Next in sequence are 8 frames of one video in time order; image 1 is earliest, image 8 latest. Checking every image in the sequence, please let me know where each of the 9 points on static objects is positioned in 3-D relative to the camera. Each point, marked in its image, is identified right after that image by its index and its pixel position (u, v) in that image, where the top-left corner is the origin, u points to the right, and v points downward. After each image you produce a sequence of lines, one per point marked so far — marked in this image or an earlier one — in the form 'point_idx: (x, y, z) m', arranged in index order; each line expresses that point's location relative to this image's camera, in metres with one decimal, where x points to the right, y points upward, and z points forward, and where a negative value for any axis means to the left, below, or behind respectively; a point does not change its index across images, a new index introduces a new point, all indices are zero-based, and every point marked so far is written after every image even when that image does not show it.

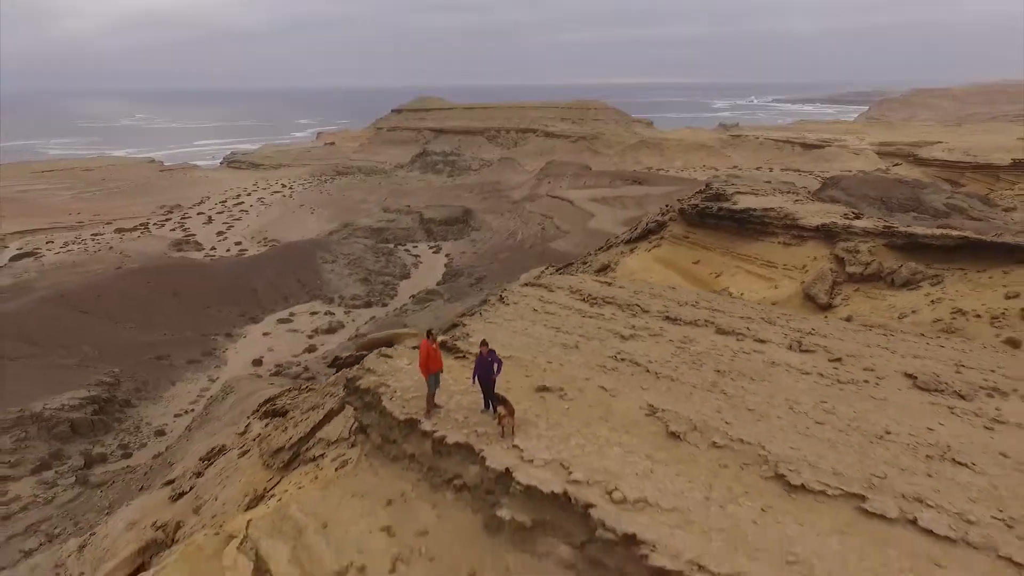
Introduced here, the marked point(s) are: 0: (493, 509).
0: (-0.1, -0.8, +2.2) m
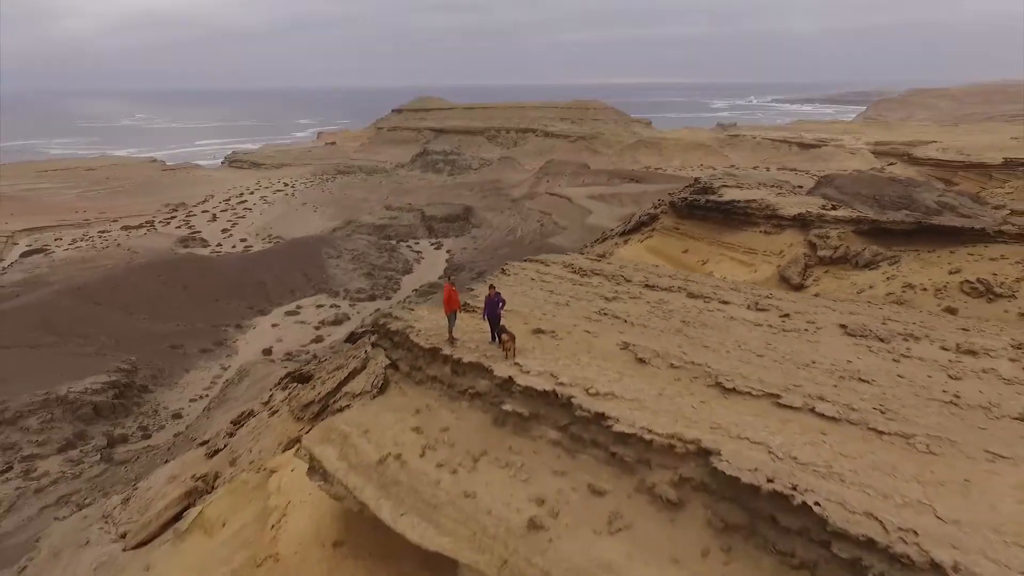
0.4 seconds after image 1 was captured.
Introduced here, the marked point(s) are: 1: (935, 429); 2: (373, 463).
0: (-0.1, -0.6, +2.8) m
1: (+2.2, -0.6, +2.4) m
2: (-0.7, -0.9, +2.8) m
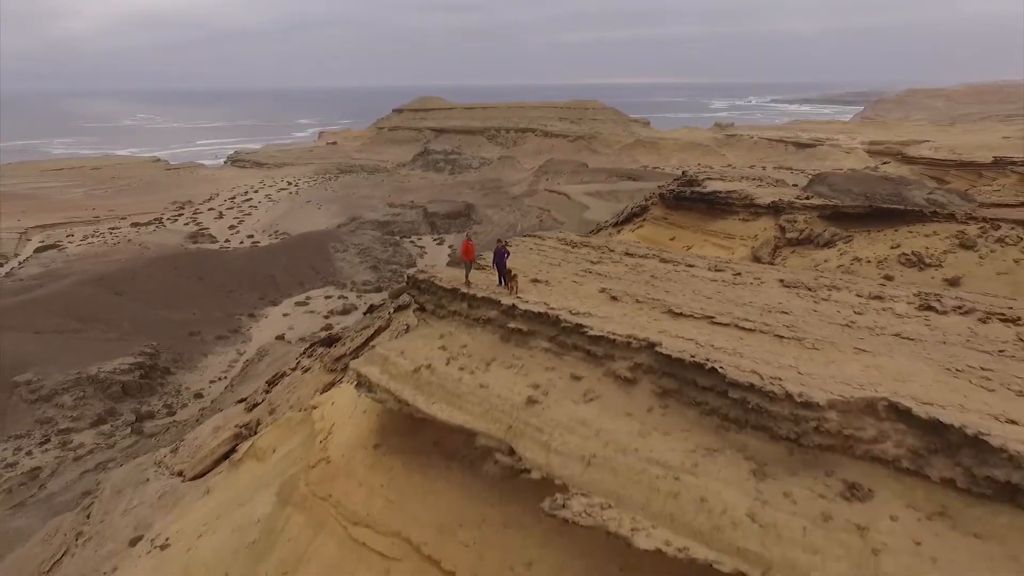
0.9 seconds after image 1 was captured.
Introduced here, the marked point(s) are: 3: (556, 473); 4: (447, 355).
0: (0.0, -0.2, +3.6) m
1: (+2.2, -0.3, +3.2) m
2: (-0.7, -0.6, +3.6) m
3: (+0.2, -1.0, +2.8) m
4: (-0.5, -0.4, +3.6) m
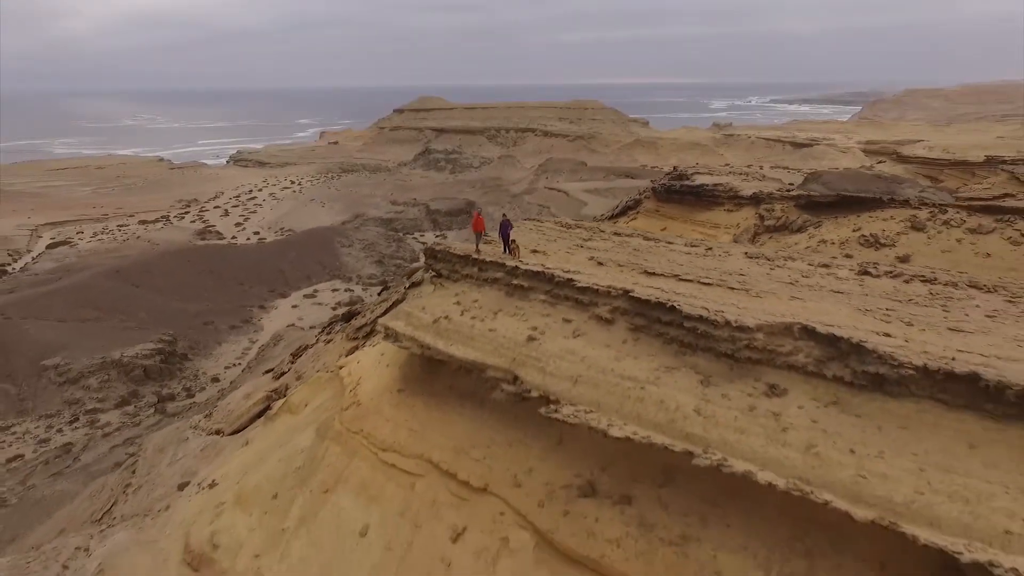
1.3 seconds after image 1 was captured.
0: (0.0, 0.0, +4.3) m
1: (+2.2, 0.0, +3.9) m
2: (-0.7, -0.3, +4.3) m
3: (+0.3, -0.7, +3.5) m
4: (-0.4, -0.2, +4.4) m
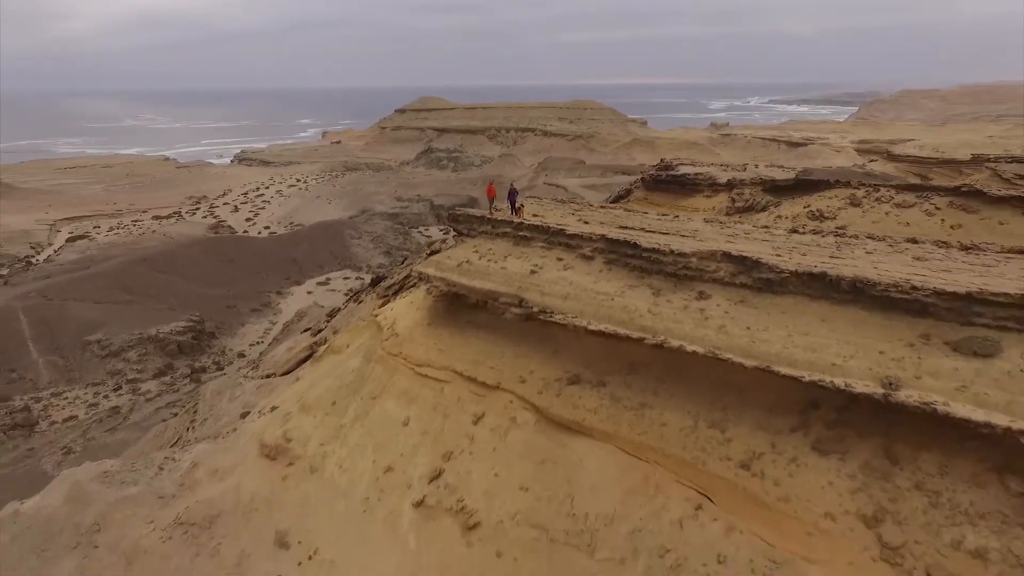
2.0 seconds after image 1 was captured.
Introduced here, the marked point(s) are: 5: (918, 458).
0: (0.0, +0.6, +5.6) m
1: (+2.3, +0.5, +5.2) m
2: (-0.6, +0.2, +5.6) m
3: (+0.3, -0.2, +4.8) m
4: (-0.4, +0.4, +5.6) m
5: (+2.6, -1.1, +3.2) m
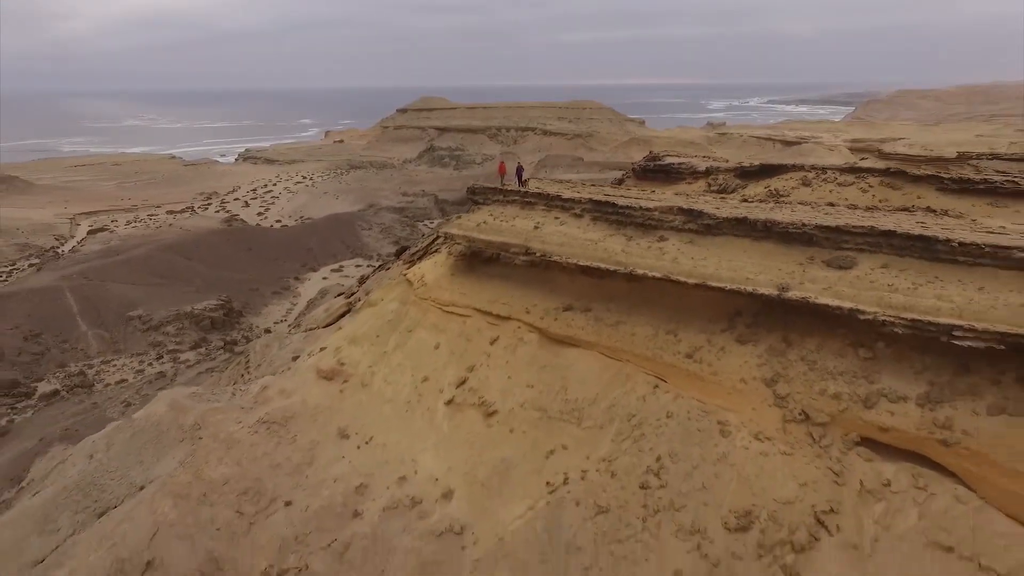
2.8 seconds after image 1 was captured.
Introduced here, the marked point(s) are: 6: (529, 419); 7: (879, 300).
0: (+0.1, +1.2, +7.0) m
1: (+2.4, +1.1, +6.6) m
2: (-0.5, +0.8, +7.0) m
3: (+0.4, +0.4, +6.2) m
4: (-0.3, +1.0, +7.1) m
5: (+2.7, -0.5, +4.7) m
6: (+0.2, -1.4, +5.5) m
7: (+3.1, -0.1, +4.3) m
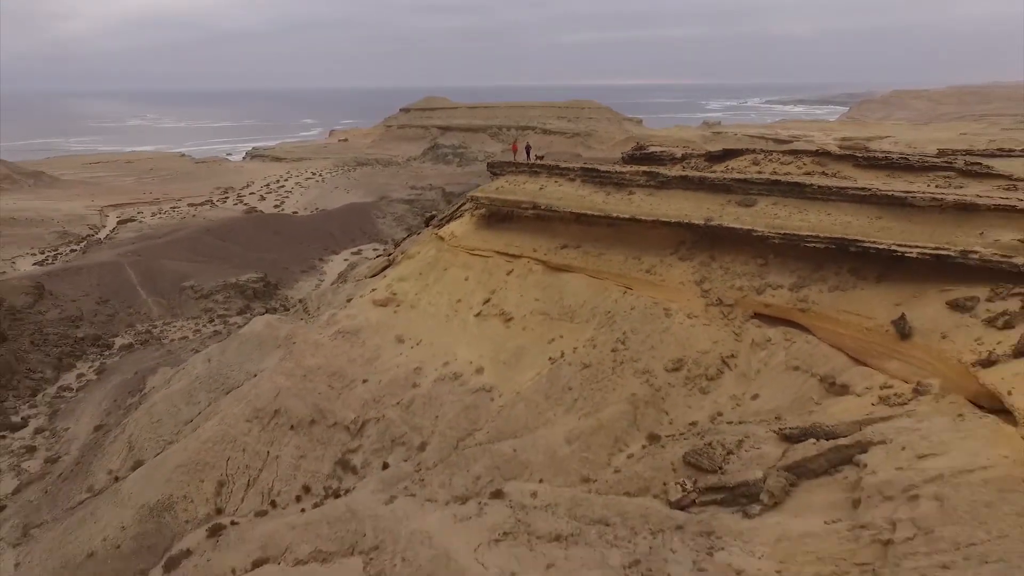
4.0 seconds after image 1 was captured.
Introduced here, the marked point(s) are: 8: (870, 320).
0: (+0.3, +2.1, +9.3) m
1: (+2.6, +2.0, +8.9) m
2: (-0.3, +1.8, +9.3) m
3: (+0.6, +1.4, +8.5) m
4: (-0.1, +1.9, +9.3) m
5: (+2.9, +0.4, +6.9) m
6: (+0.4, -0.5, +7.8) m
7: (+3.3, +0.8, +6.6) m
8: (+3.9, -0.4, +5.6) m
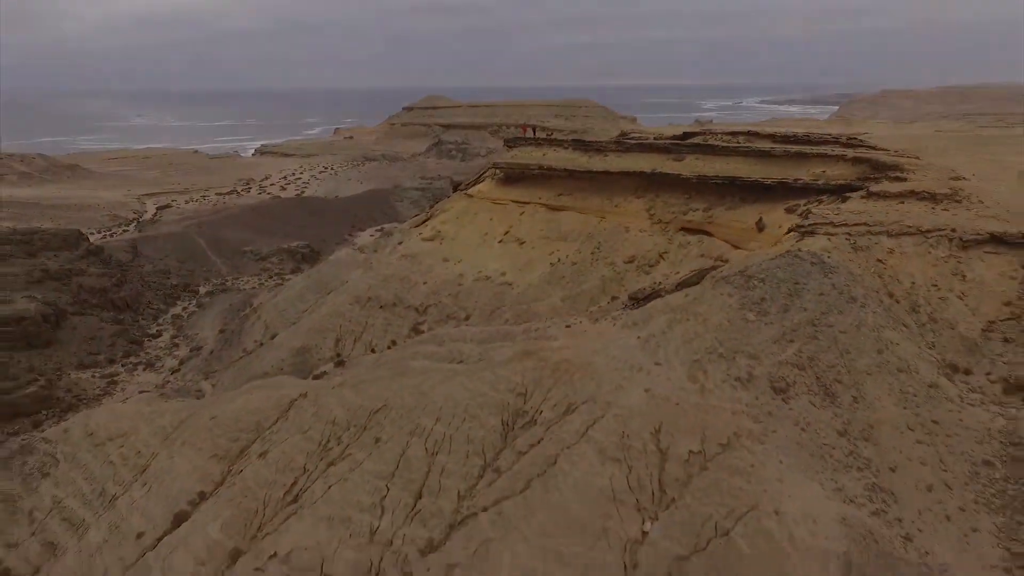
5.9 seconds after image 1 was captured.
0: (+0.6, +3.6, +12.9) m
1: (+2.9, +3.6, +12.6) m
2: (-0.1, +3.3, +12.9) m
3: (+0.9, +2.9, +12.1) m
4: (+0.2, +3.4, +13.0) m
5: (+3.2, +2.0, +10.6) m
6: (+0.7, +1.0, +11.5) m
7: (+3.6, +2.4, +10.3) m
8: (+4.2, +1.2, +9.3) m
